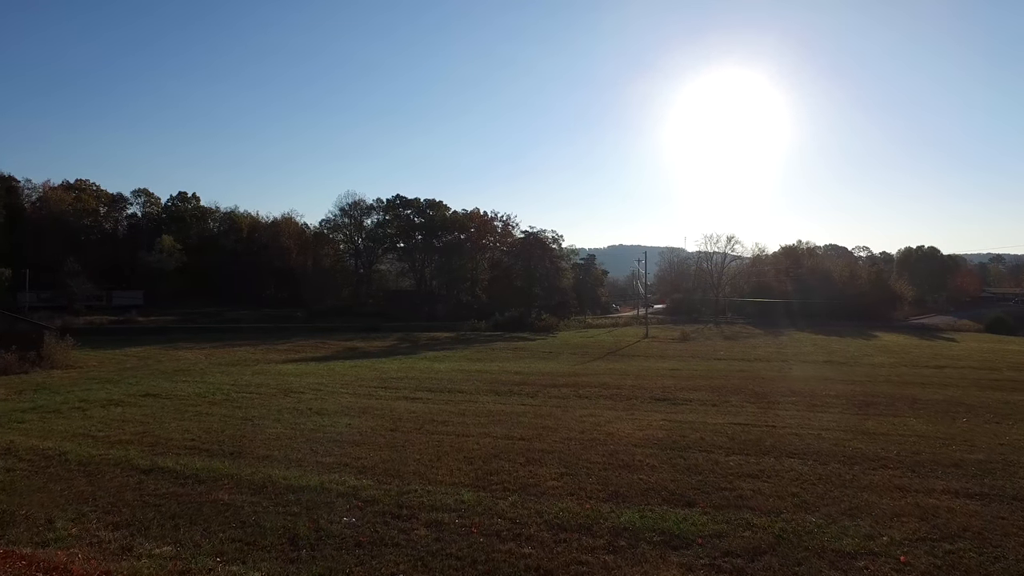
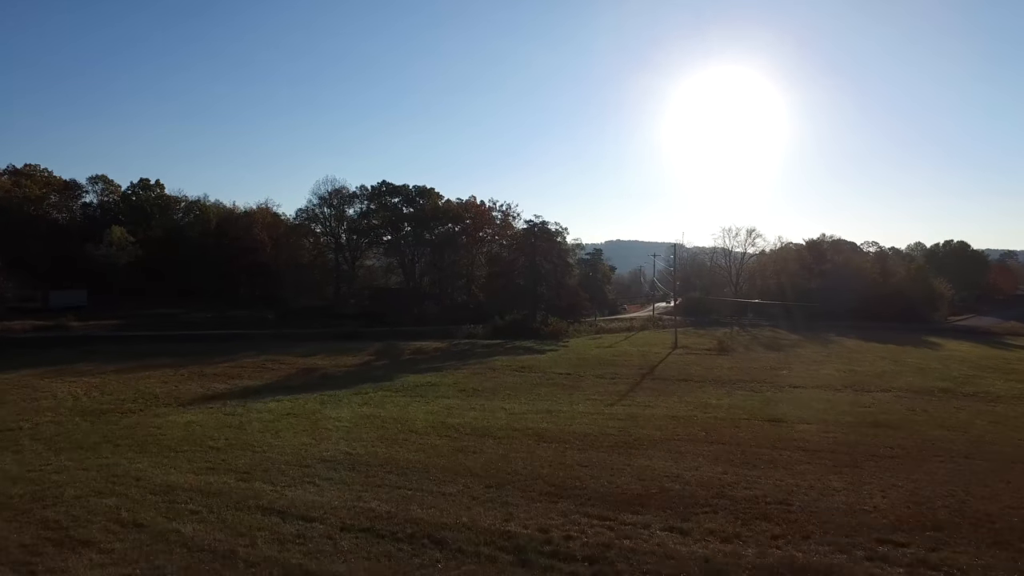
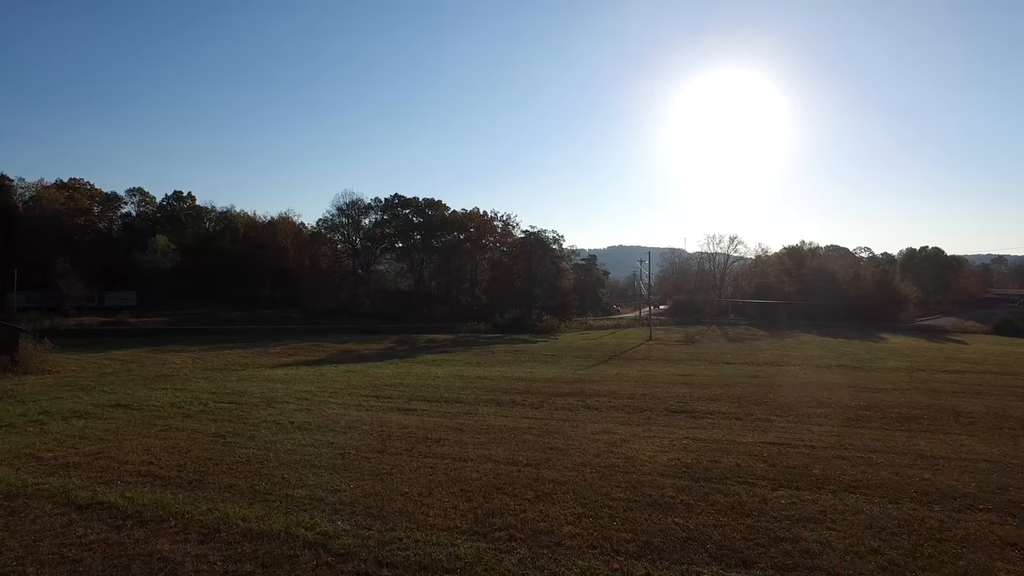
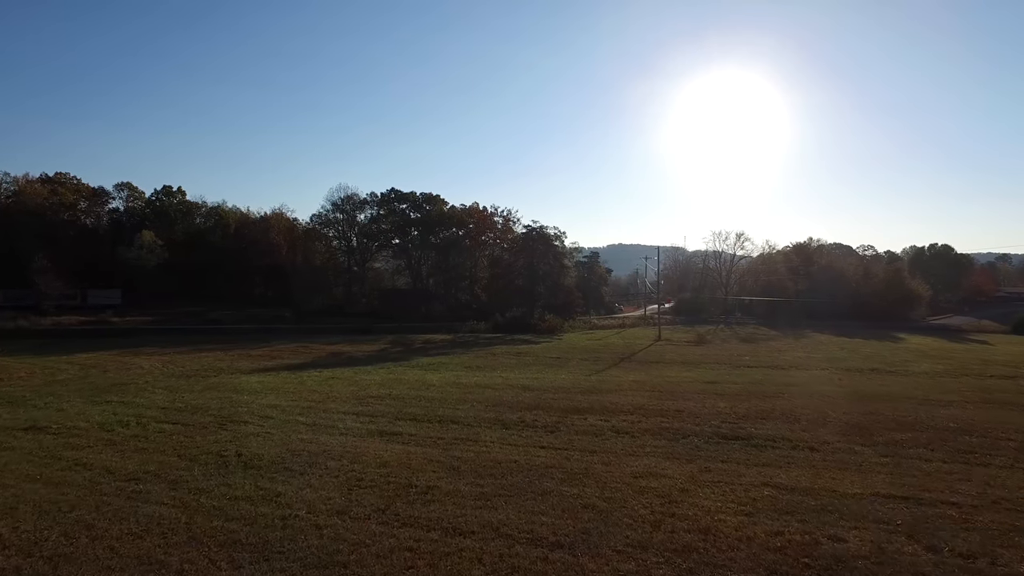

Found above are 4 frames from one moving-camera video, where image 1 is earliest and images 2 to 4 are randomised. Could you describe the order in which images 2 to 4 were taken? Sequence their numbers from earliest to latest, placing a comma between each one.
3, 4, 2
